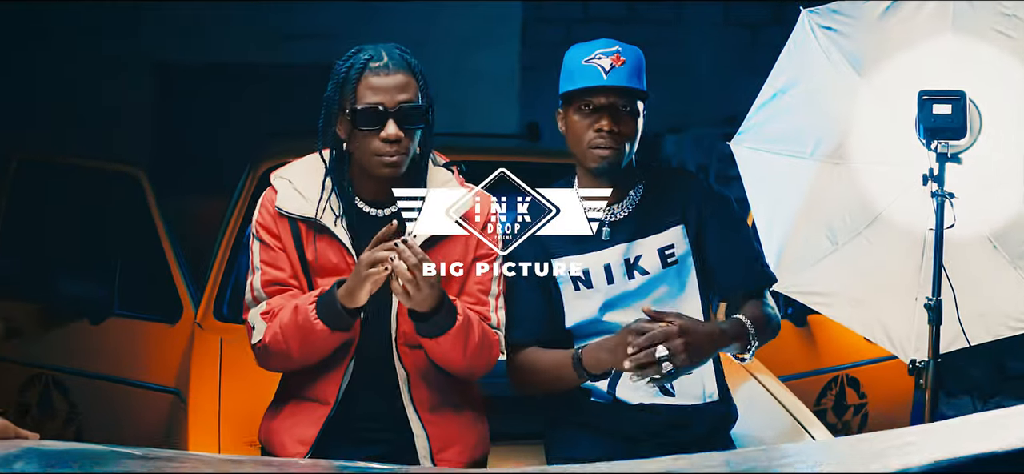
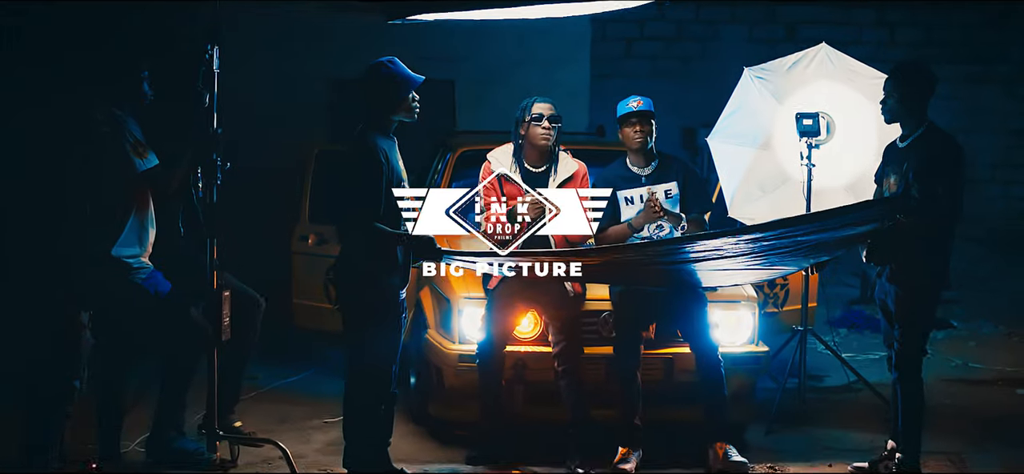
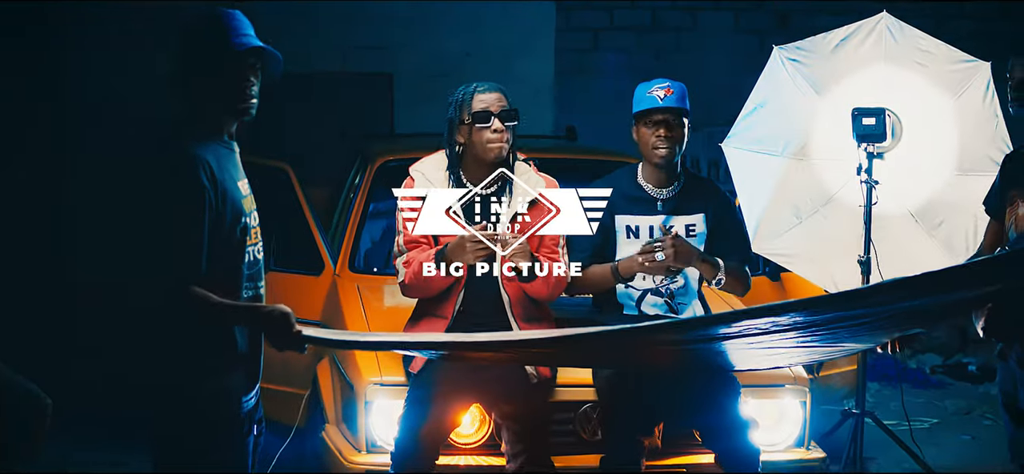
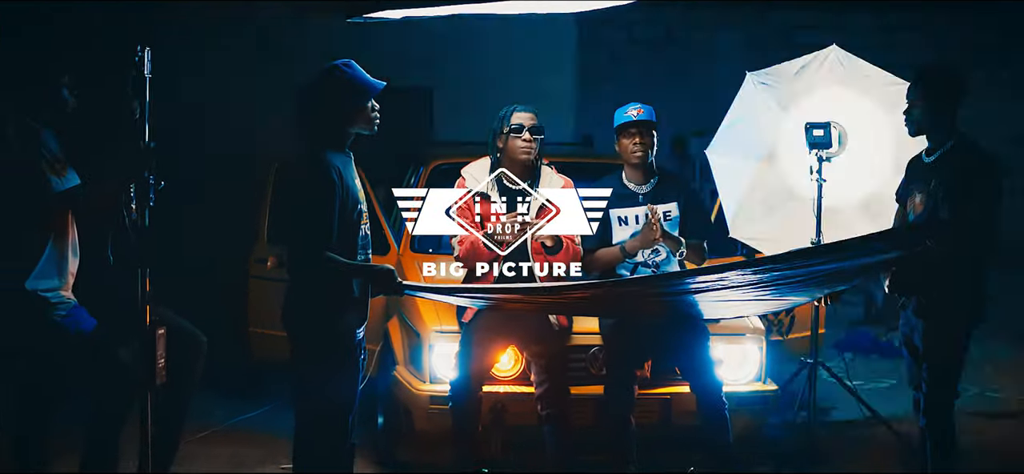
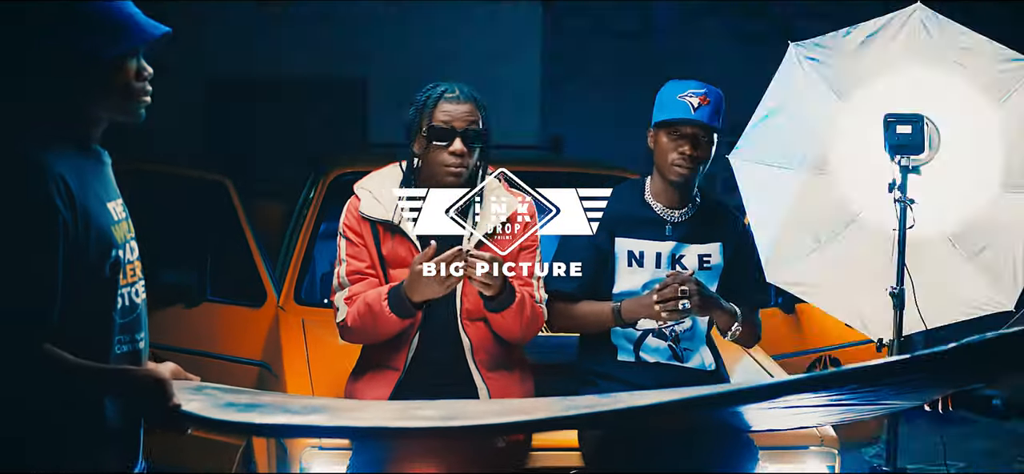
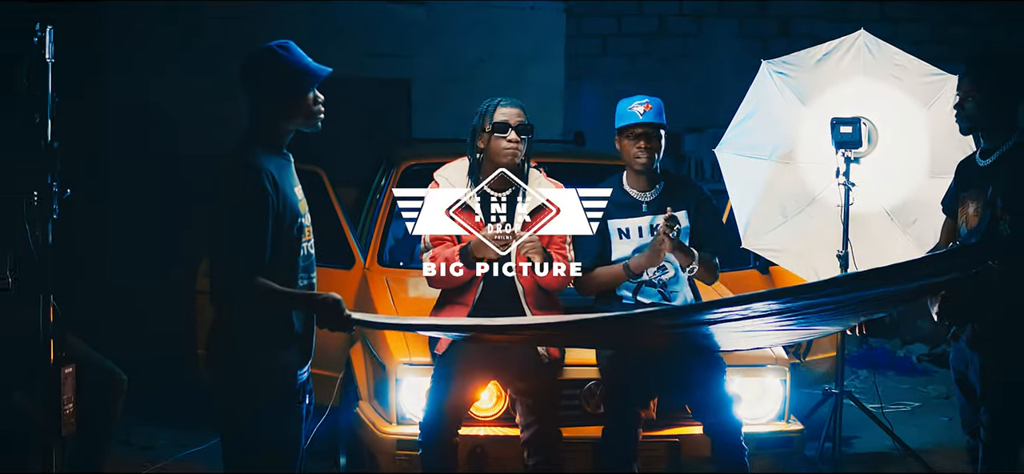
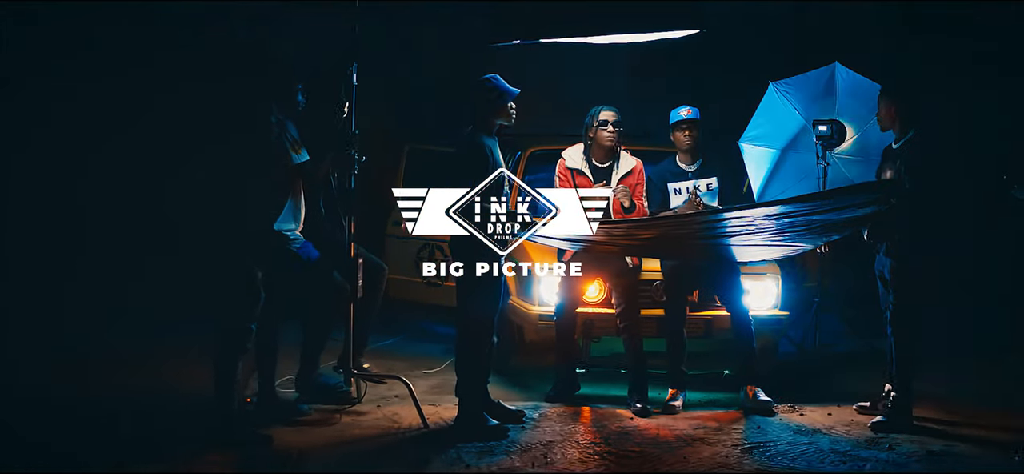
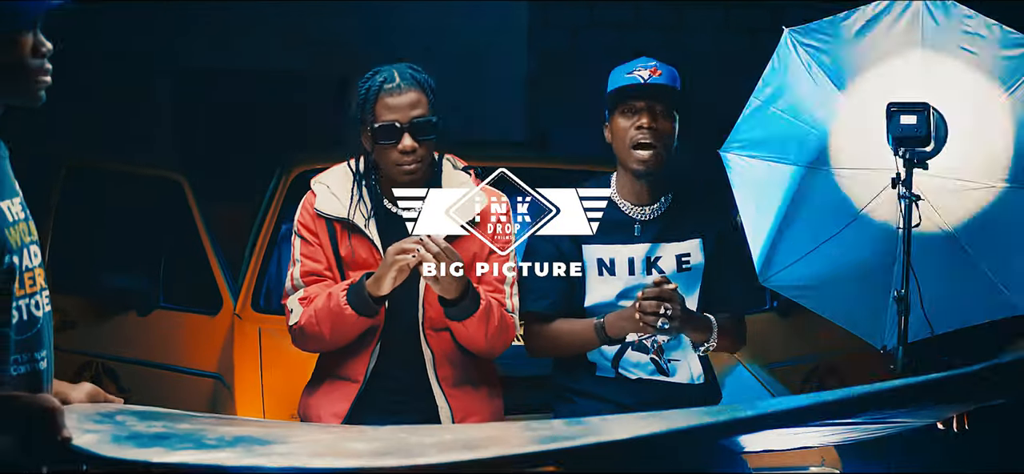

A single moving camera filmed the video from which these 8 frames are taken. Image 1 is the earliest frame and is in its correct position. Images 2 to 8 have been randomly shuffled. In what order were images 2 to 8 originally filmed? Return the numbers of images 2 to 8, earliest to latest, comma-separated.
8, 5, 3, 6, 4, 2, 7
